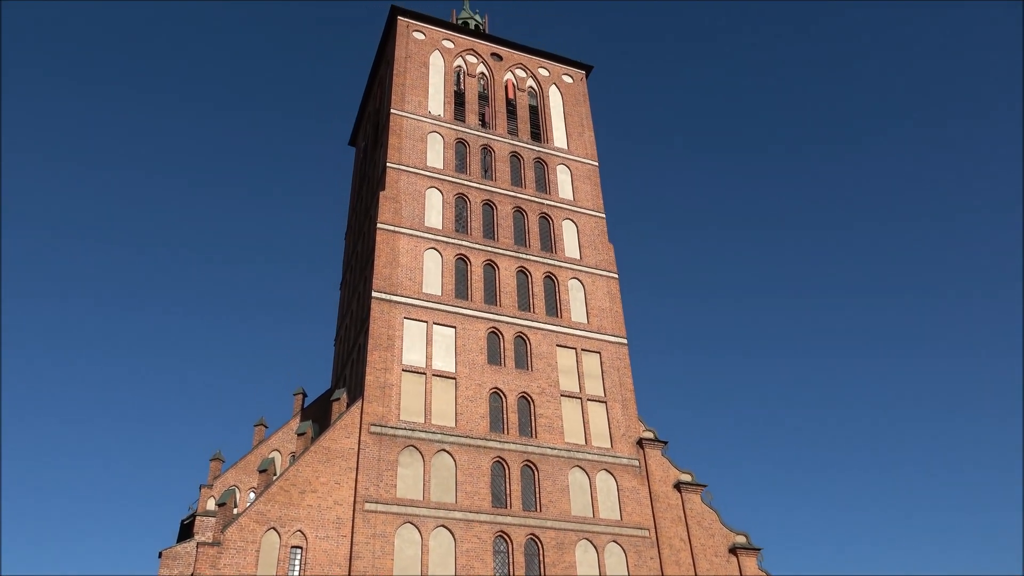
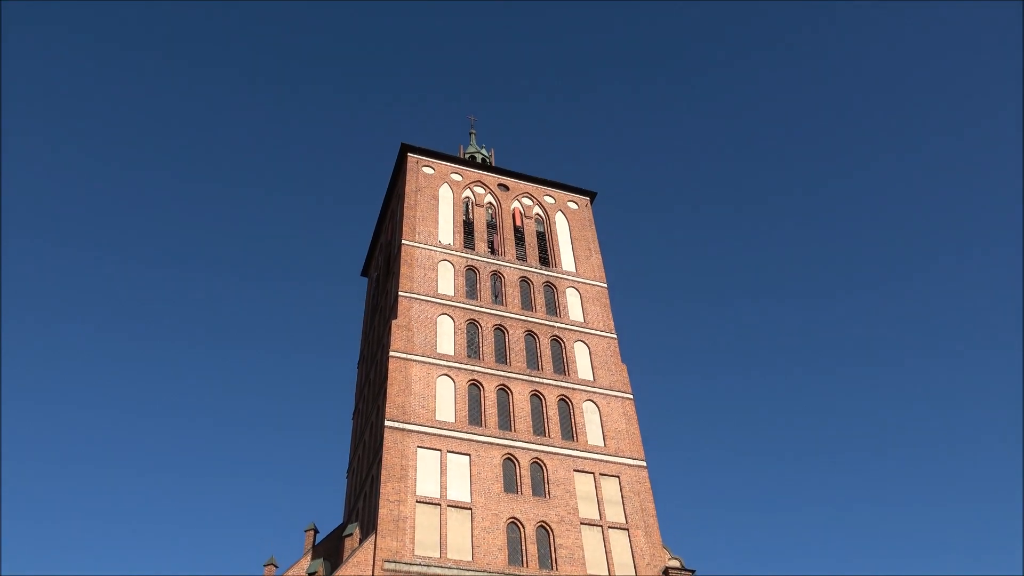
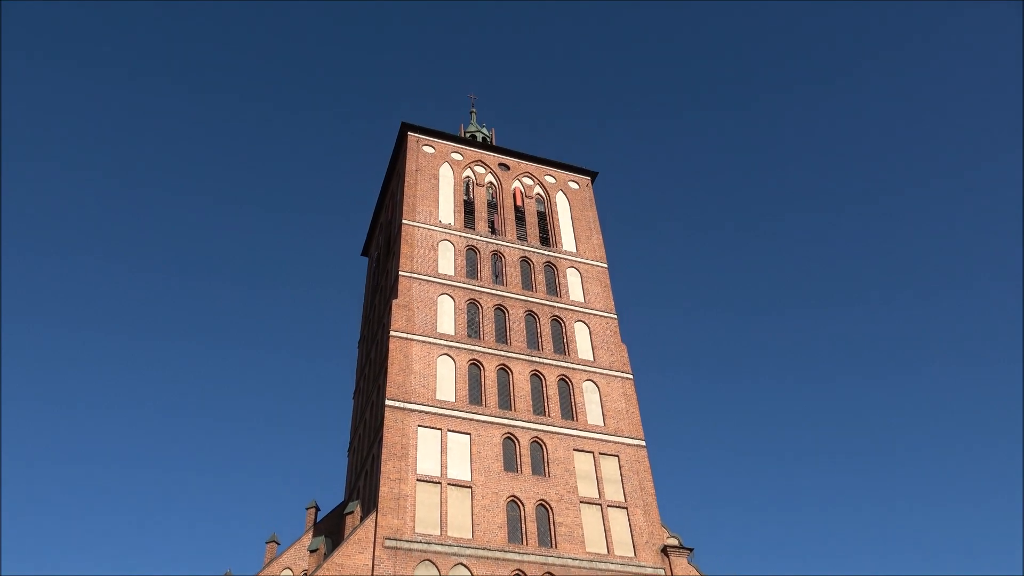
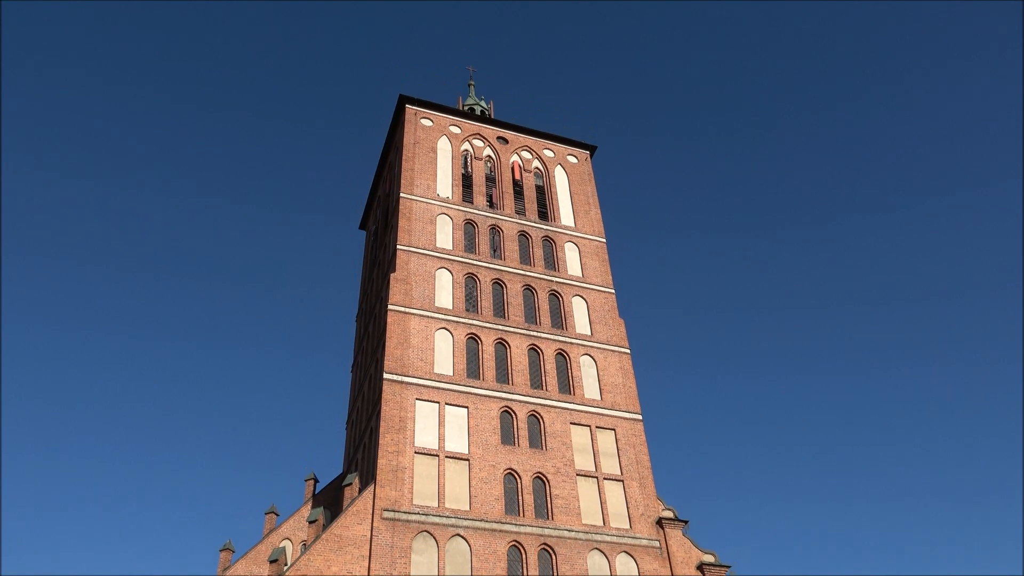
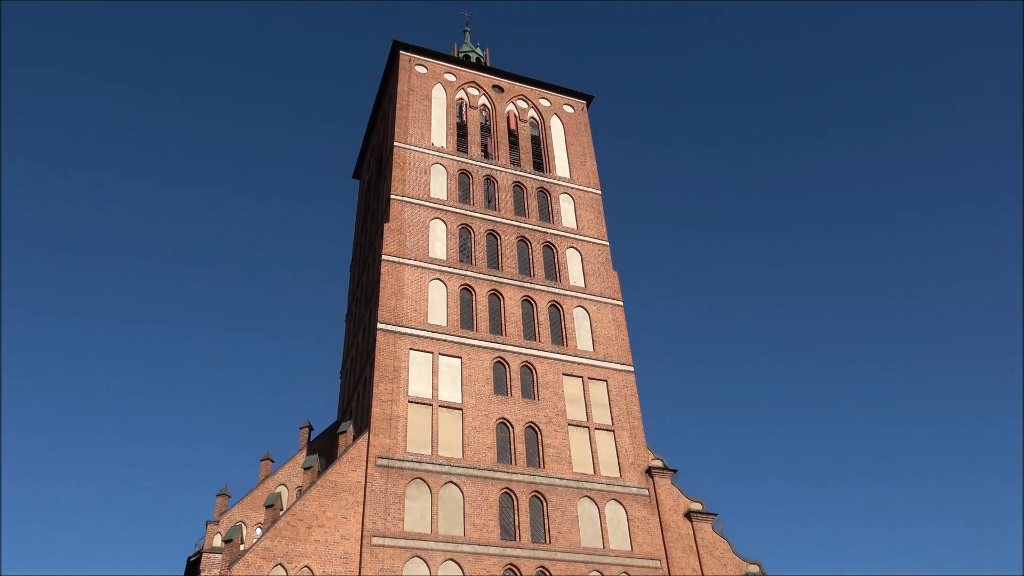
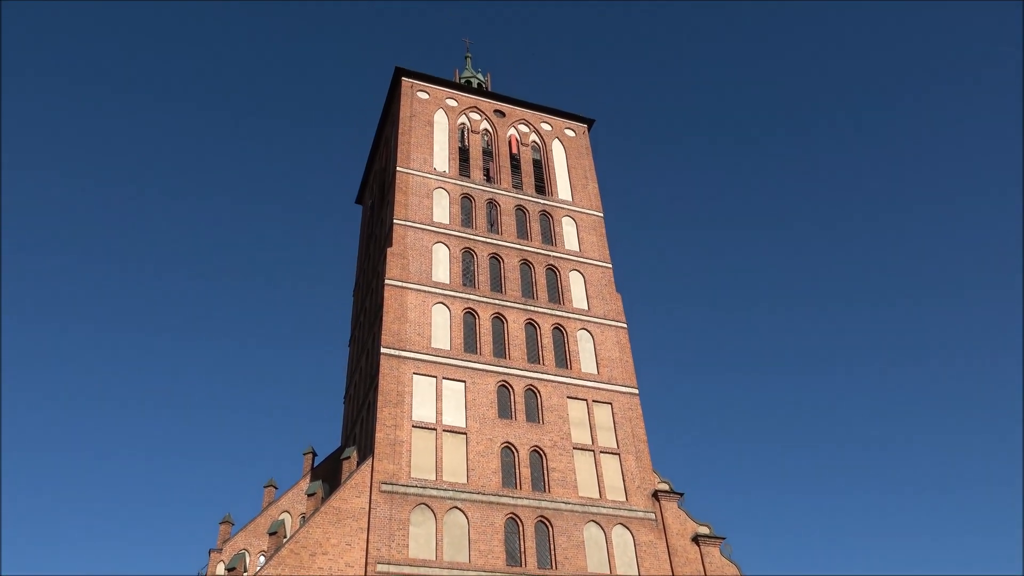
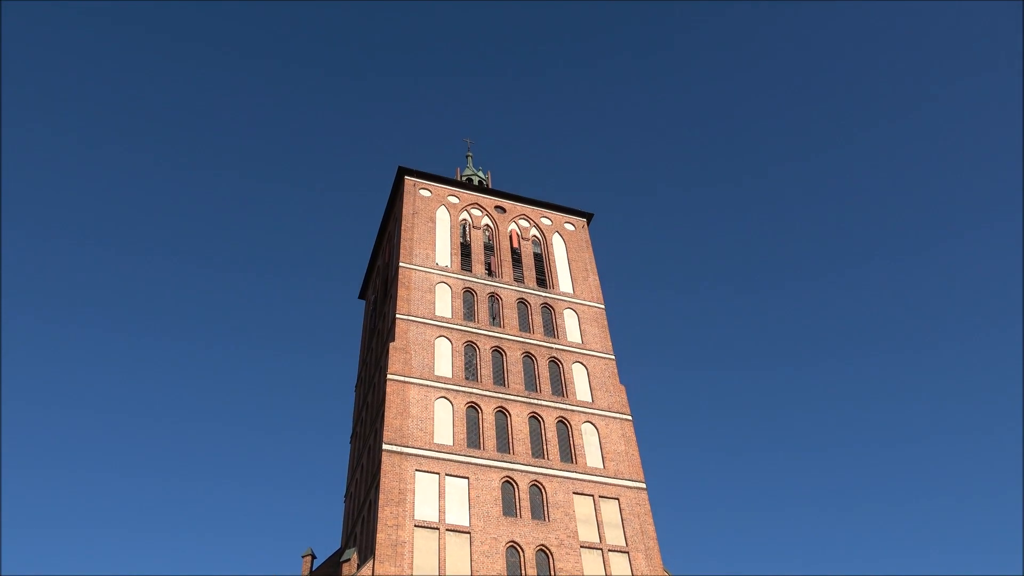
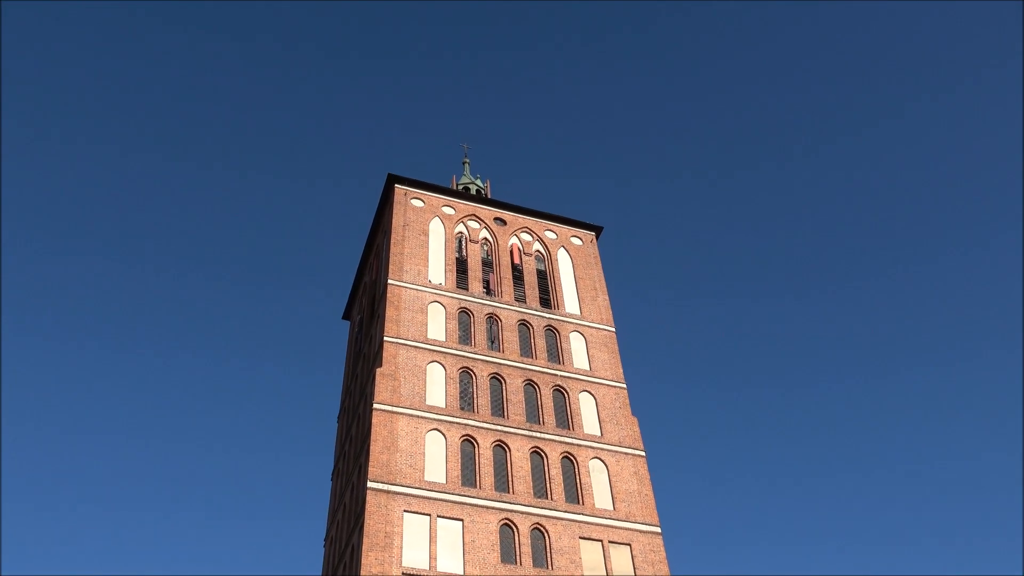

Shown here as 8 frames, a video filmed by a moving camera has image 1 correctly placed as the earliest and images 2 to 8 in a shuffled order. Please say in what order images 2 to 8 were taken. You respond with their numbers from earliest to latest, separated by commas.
5, 6, 4, 3, 2, 7, 8
